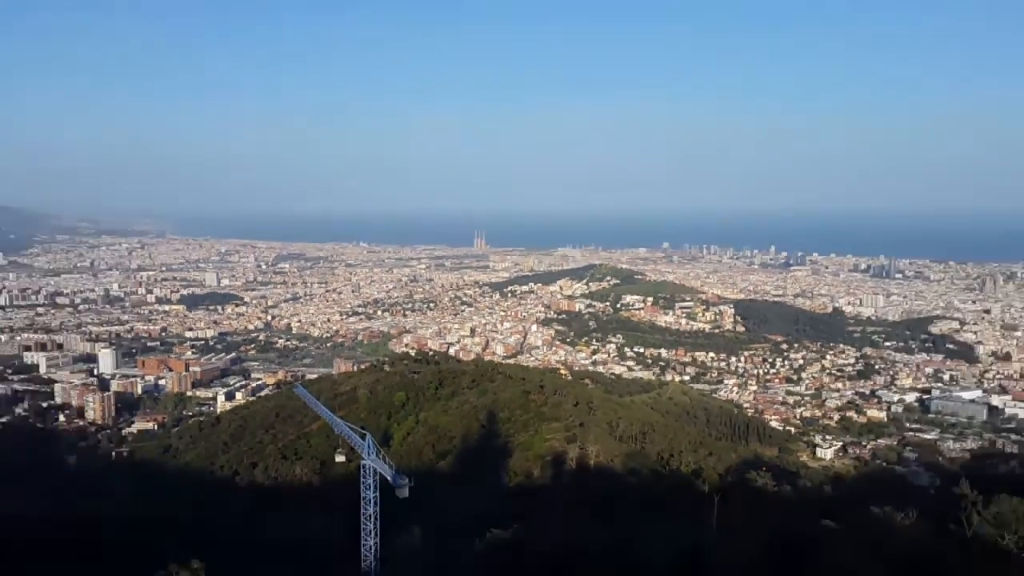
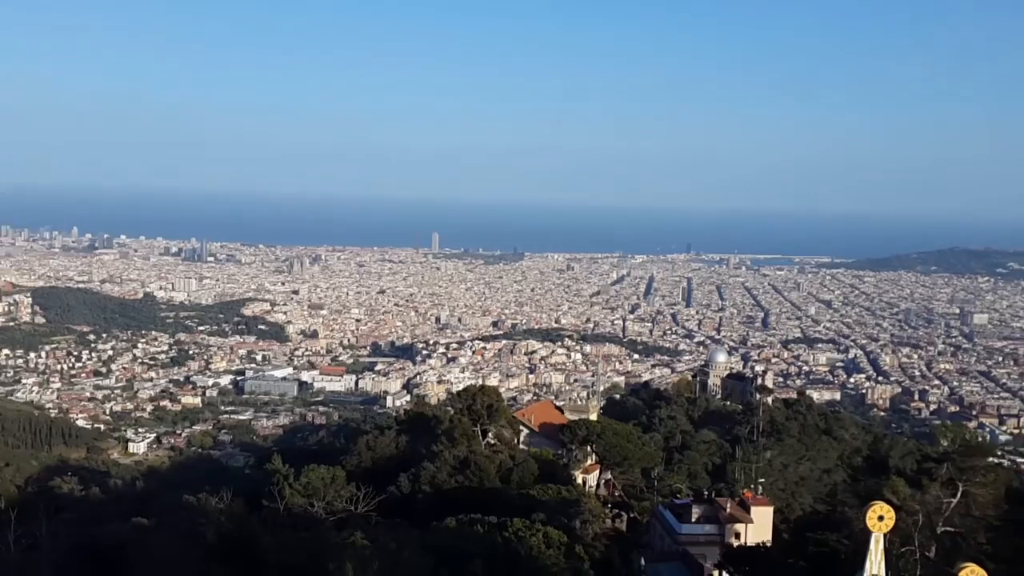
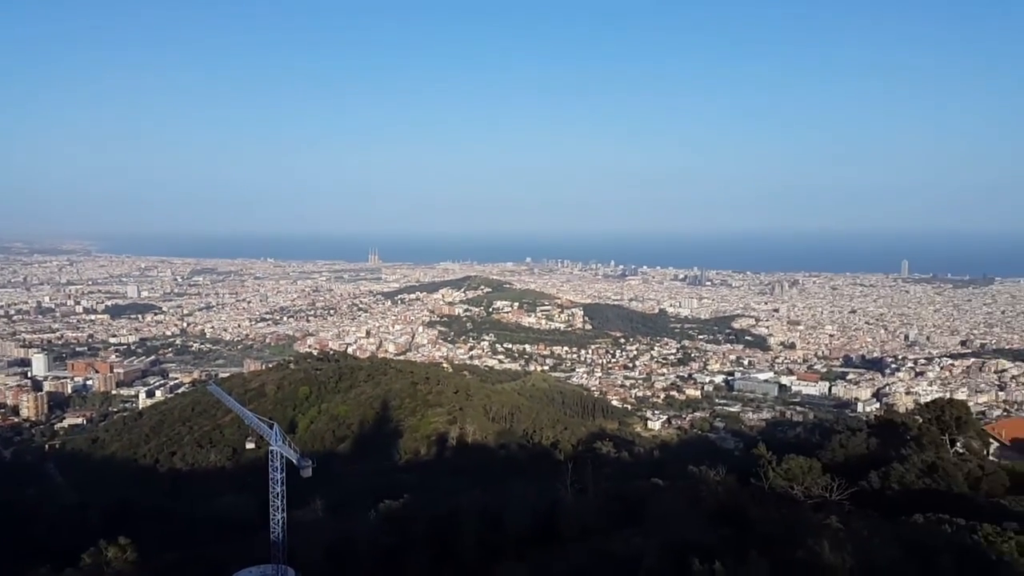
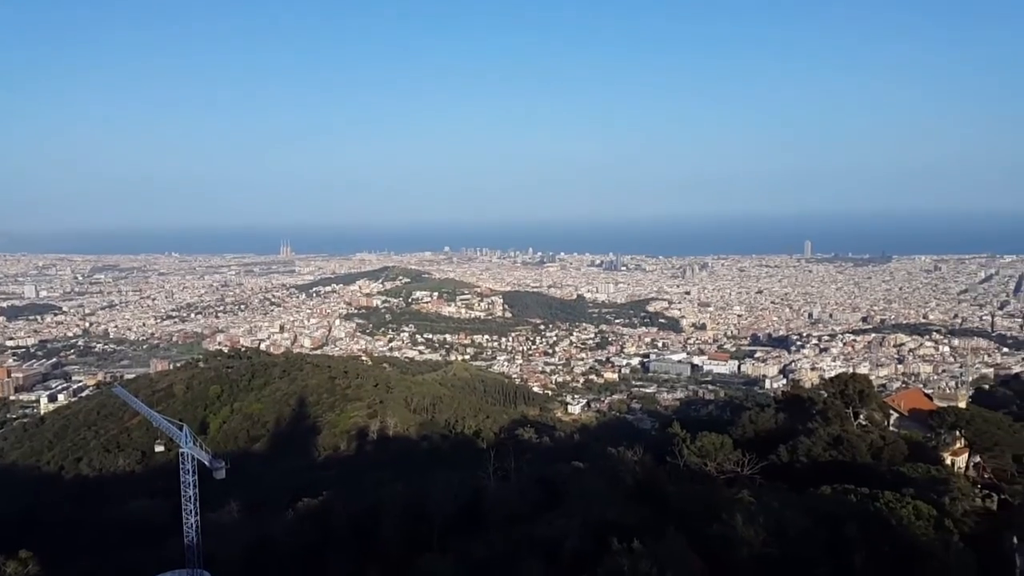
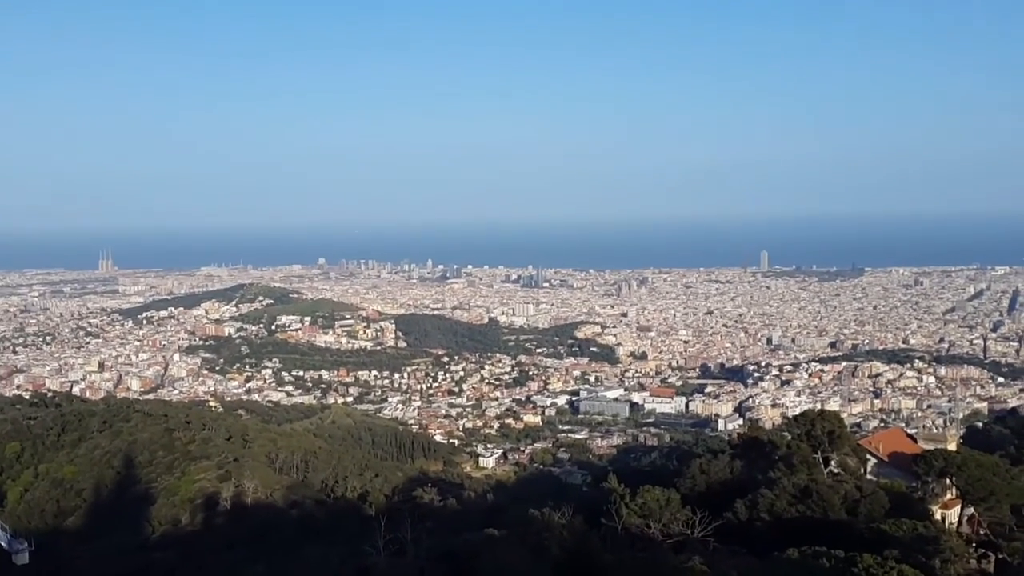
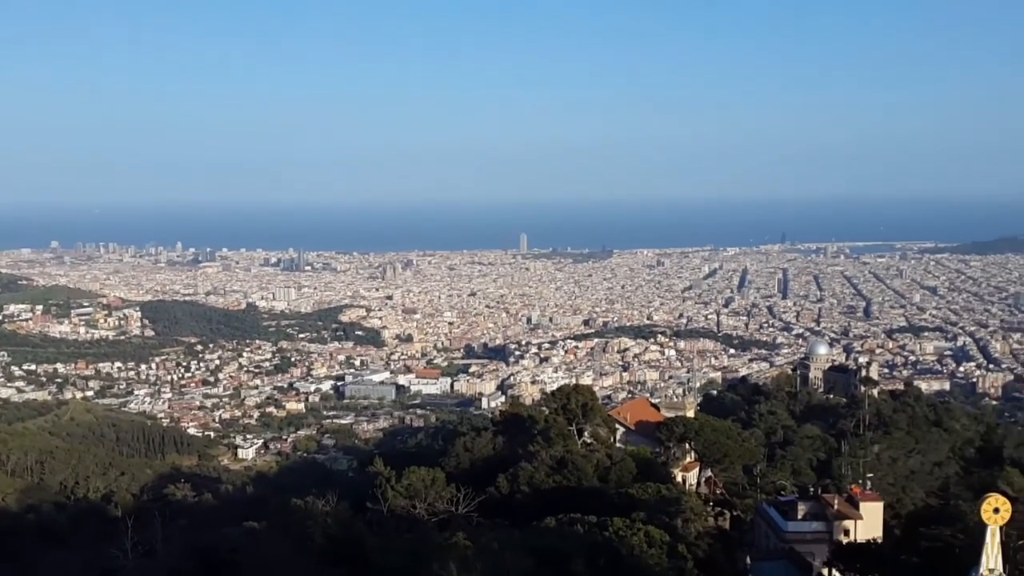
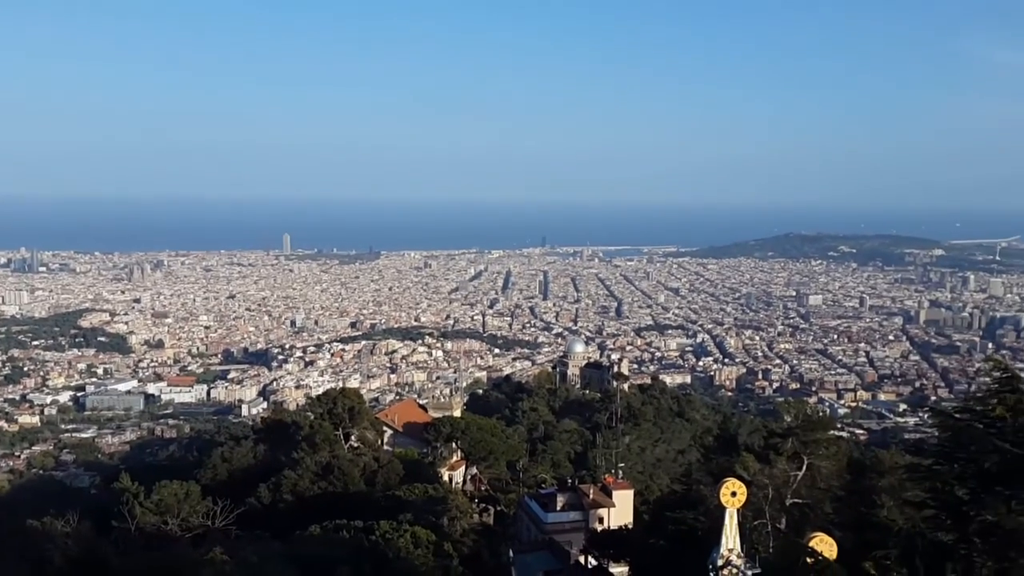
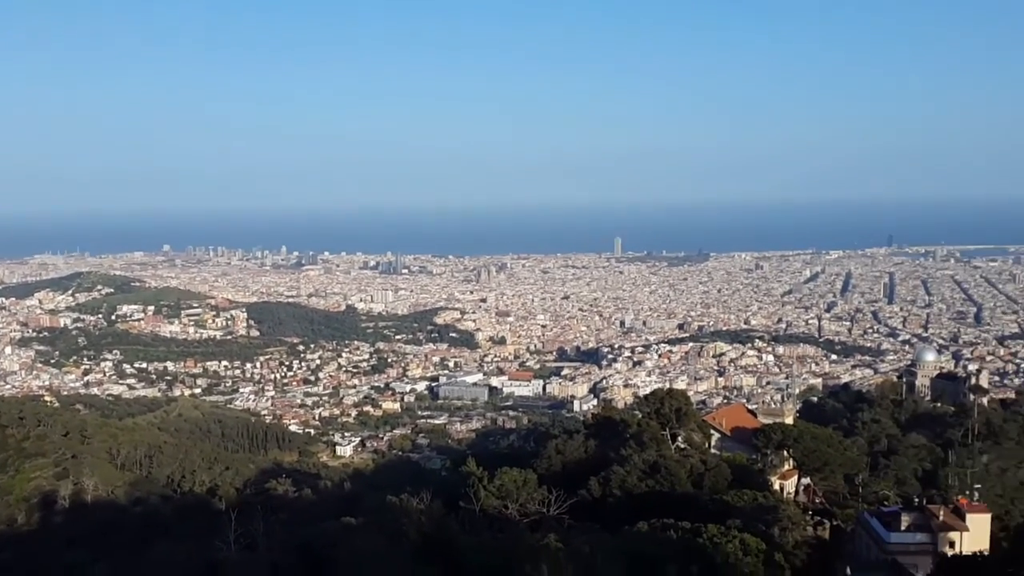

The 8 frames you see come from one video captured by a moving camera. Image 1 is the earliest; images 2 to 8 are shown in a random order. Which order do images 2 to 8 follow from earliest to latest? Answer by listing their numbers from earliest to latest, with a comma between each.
3, 4, 5, 8, 6, 2, 7
